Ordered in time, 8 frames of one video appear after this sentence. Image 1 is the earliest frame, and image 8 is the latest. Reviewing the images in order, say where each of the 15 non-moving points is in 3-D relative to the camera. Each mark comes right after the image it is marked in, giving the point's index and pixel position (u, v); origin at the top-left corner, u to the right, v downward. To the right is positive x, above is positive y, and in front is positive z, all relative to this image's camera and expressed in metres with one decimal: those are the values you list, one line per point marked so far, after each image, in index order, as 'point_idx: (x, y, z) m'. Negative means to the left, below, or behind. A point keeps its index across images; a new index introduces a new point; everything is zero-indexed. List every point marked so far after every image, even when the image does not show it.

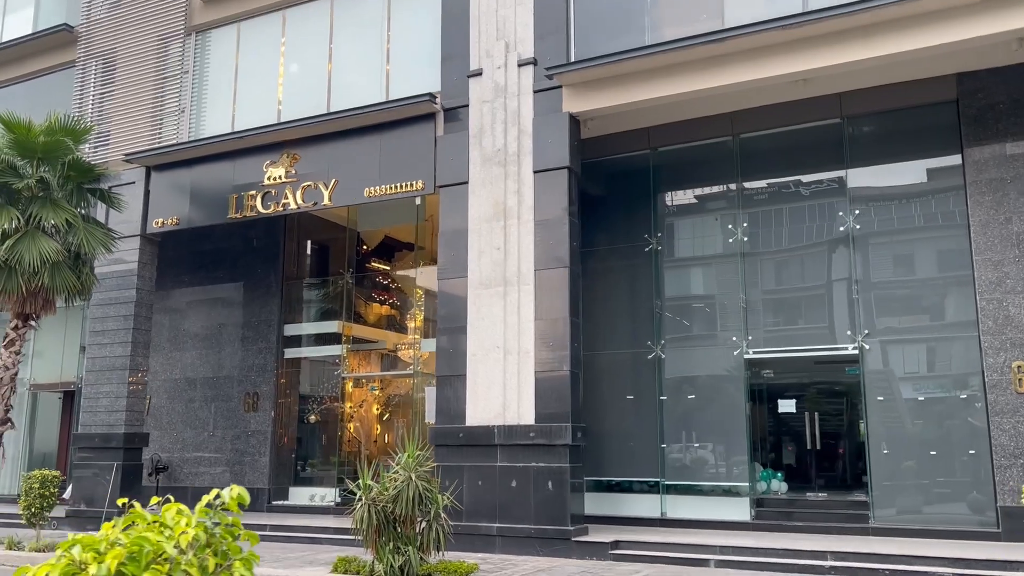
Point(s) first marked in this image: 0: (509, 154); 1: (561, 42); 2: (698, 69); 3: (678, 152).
0: (0.0, +1.9, +11.4) m
1: (+0.7, +3.5, +11.4) m
2: (+2.5, +3.0, +10.9) m
3: (+2.7, +2.2, +12.7) m
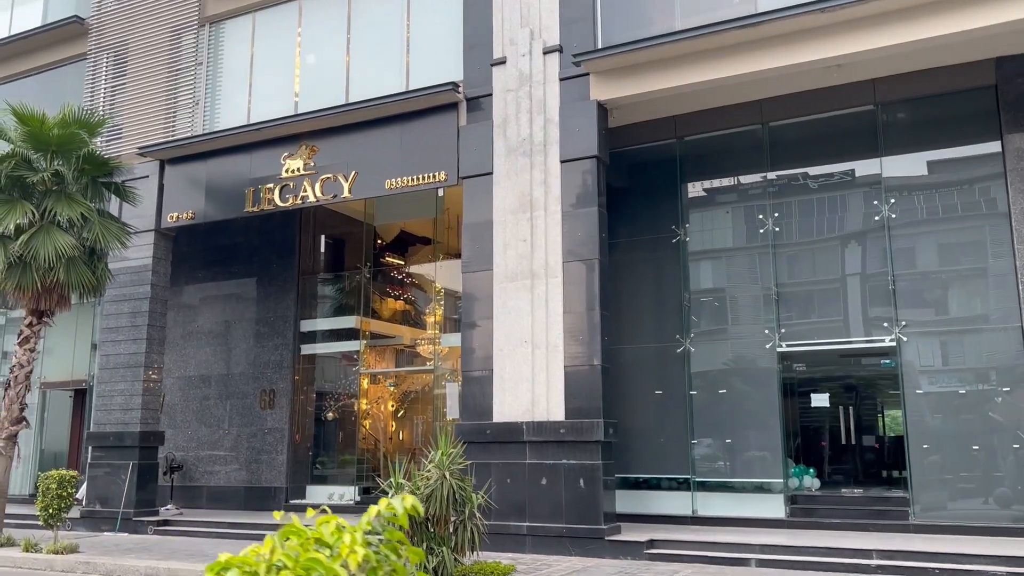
0: (+0.3, +2.0, +11.1) m
1: (+1.1, +3.6, +11.1) m
2: (+2.9, +3.1, +10.6) m
3: (+3.0, +2.3, +12.5) m
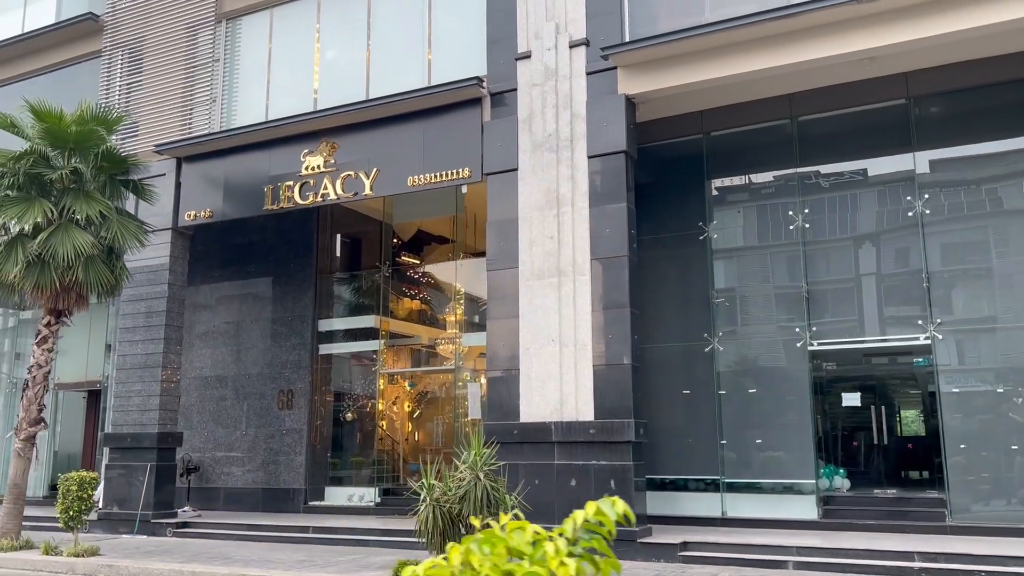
0: (+0.7, +2.1, +10.9) m
1: (+1.4, +3.7, +10.9) m
2: (+3.3, +3.2, +10.4) m
3: (+3.4, +2.4, +12.3) m
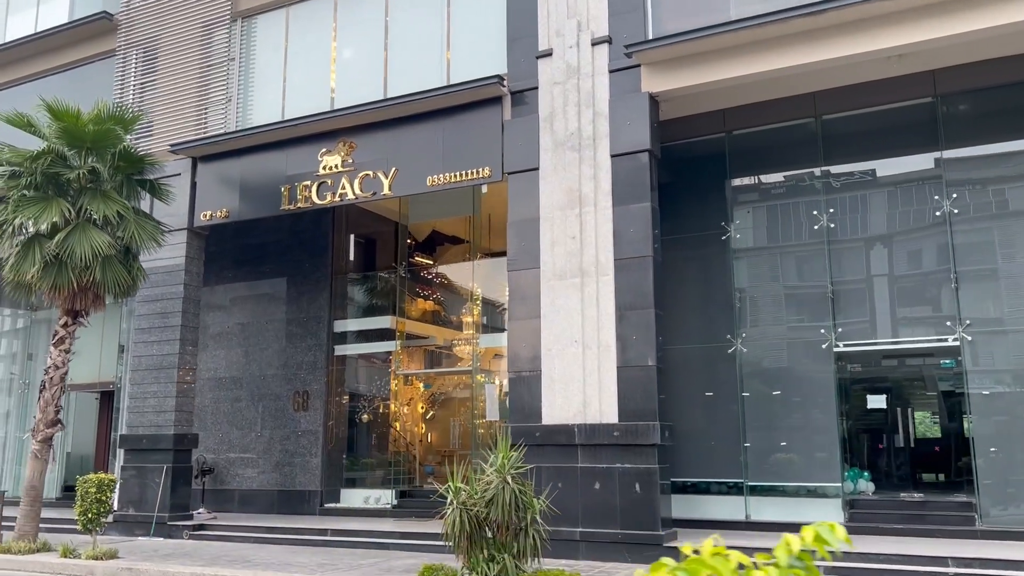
0: (+1.0, +2.0, +10.8) m
1: (+1.7, +3.7, +10.8) m
2: (+3.6, +3.2, +10.3) m
3: (+3.7, +2.3, +12.1) m
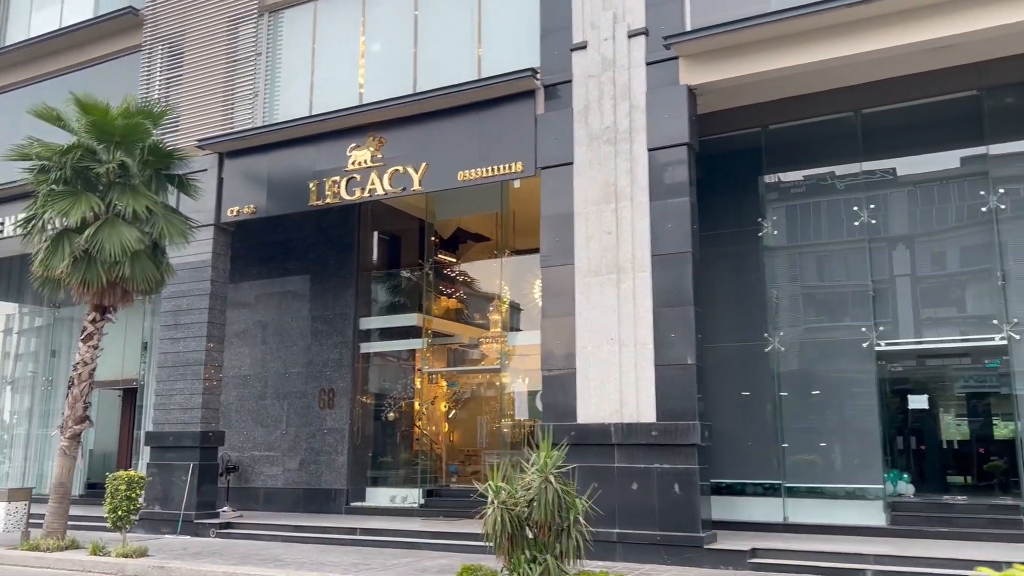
0: (+1.4, +2.1, +10.6) m
1: (+2.2, +3.7, +10.6) m
2: (+4.0, +3.2, +10.1) m
3: (+4.2, +2.4, +11.9) m
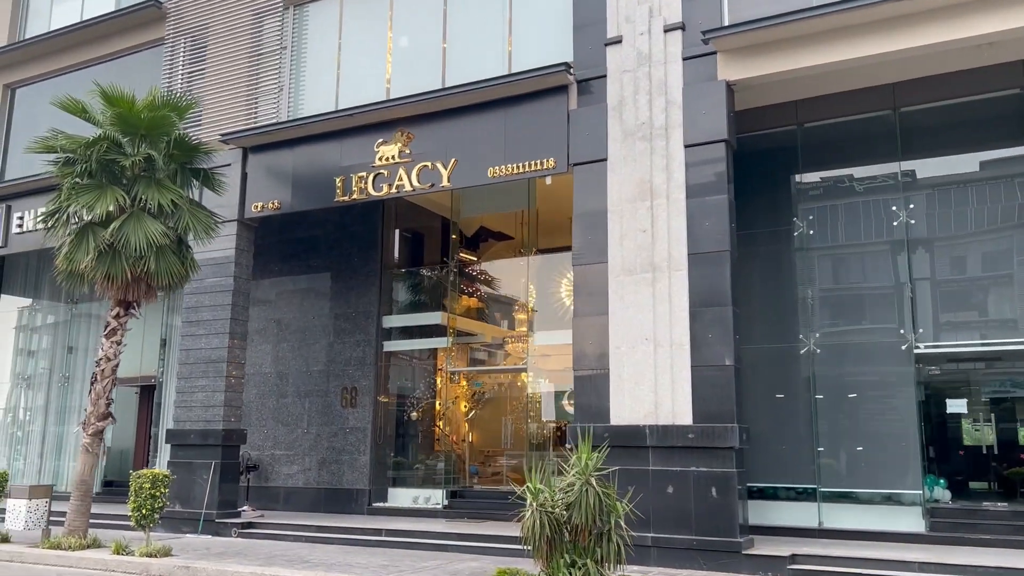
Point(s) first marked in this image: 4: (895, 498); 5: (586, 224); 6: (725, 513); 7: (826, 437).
0: (+1.9, +2.1, +10.4) m
1: (+2.6, +3.7, +10.4) m
2: (+4.5, +3.2, +9.8) m
3: (+4.6, +2.4, +11.7) m
4: (+5.1, -2.8, +10.6) m
5: (+1.0, +0.9, +10.7) m
6: (+2.5, -2.6, +9.2) m
7: (+4.4, -2.1, +11.1) m
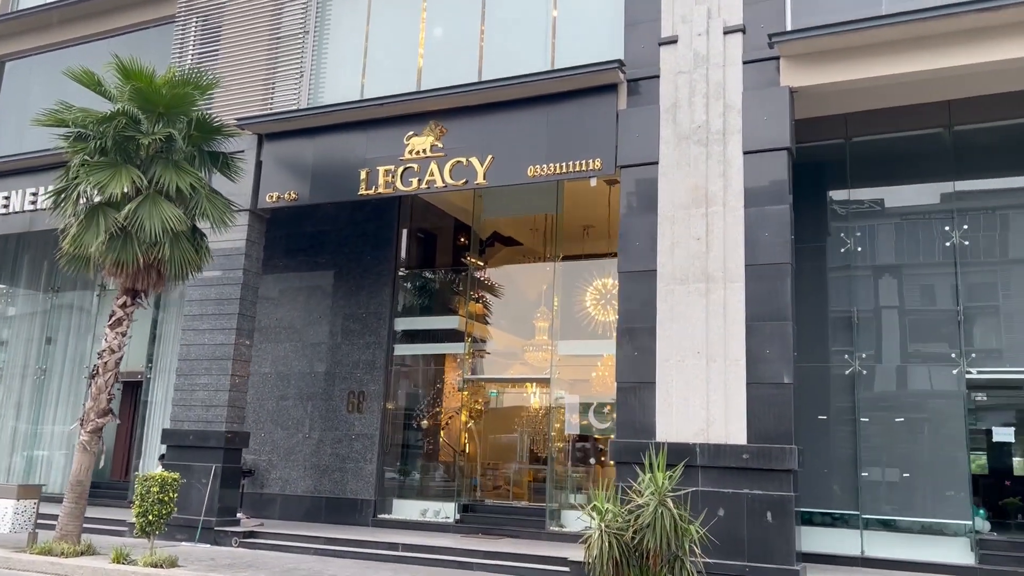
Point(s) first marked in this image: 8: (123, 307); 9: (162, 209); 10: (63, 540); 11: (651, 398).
0: (+2.5, +2.0, +10.0) m
1: (+3.3, +3.5, +10.0) m
2: (+5.2, +2.9, +9.5) m
3: (+5.2, +2.1, +11.3) m
4: (+5.5, -3.1, +10.2) m
5: (+1.6, +0.8, +10.2) m
6: (+2.9, -2.7, +8.7) m
7: (+4.8, -2.4, +10.7) m
8: (-5.2, -0.3, +10.6) m
9: (-4.5, +1.0, +10.3) m
10: (-5.7, -3.2, +10.1) m
11: (+1.7, -1.3, +9.6) m
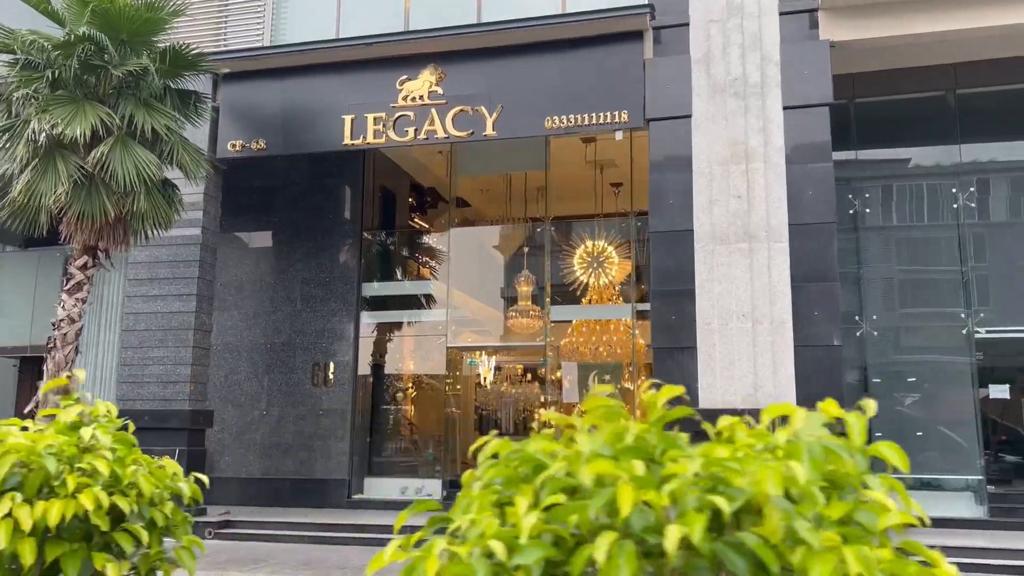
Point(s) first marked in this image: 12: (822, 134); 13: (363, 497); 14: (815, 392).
0: (+2.9, +2.4, +9.5) m
1: (+3.7, +4.0, +9.6) m
2: (+5.5, +3.4, +9.5) m
3: (+5.3, +2.6, +11.4) m
4: (+5.8, -2.6, +10.5) m
5: (+1.9, +1.2, +9.7) m
6: (+3.5, -2.3, +8.6) m
7: (+5.0, -1.8, +10.8) m
8: (-4.8, +0.2, +9.0) m
9: (-4.2, +1.5, +8.7) m
10: (-5.3, -2.8, +8.5) m
11: (+2.1, -0.9, +9.2) m
12: (+3.6, +1.8, +9.3) m
13: (-2.4, -3.3, +12.7) m
14: (+3.4, -1.1, +8.8) m
